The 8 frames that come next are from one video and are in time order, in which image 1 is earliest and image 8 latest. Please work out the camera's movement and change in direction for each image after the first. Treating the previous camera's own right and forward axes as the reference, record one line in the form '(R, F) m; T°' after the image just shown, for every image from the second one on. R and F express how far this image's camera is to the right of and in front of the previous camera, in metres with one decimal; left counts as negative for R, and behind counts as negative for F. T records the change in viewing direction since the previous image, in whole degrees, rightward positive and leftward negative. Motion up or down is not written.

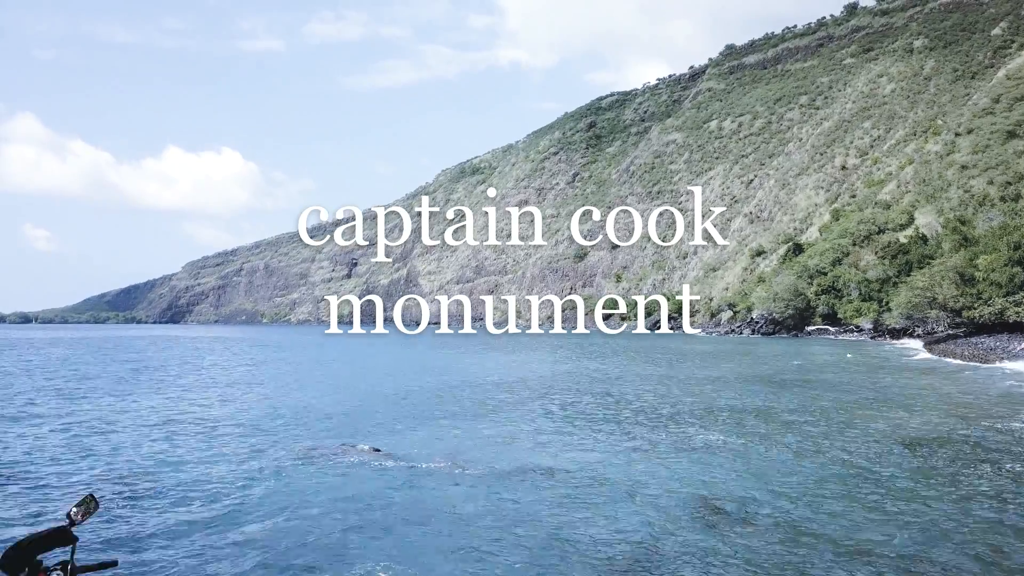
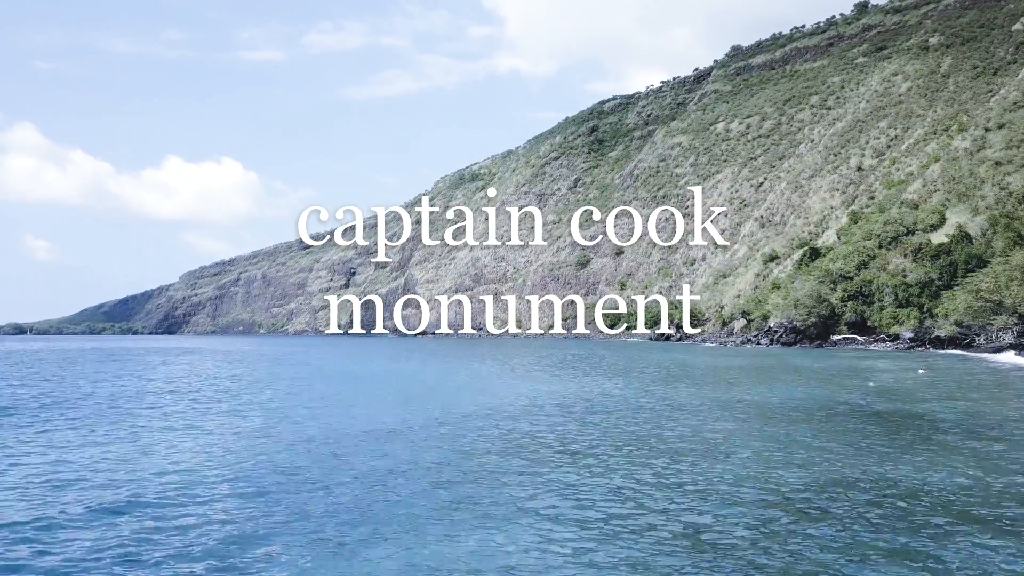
(+0.2, +4.6) m; 0°
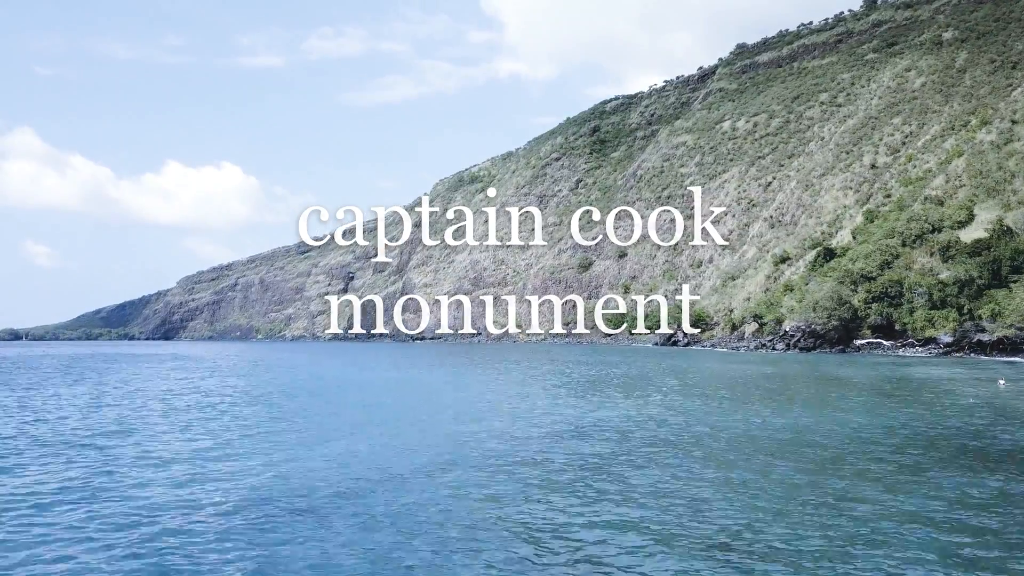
(+0.1, +3.6) m; 0°
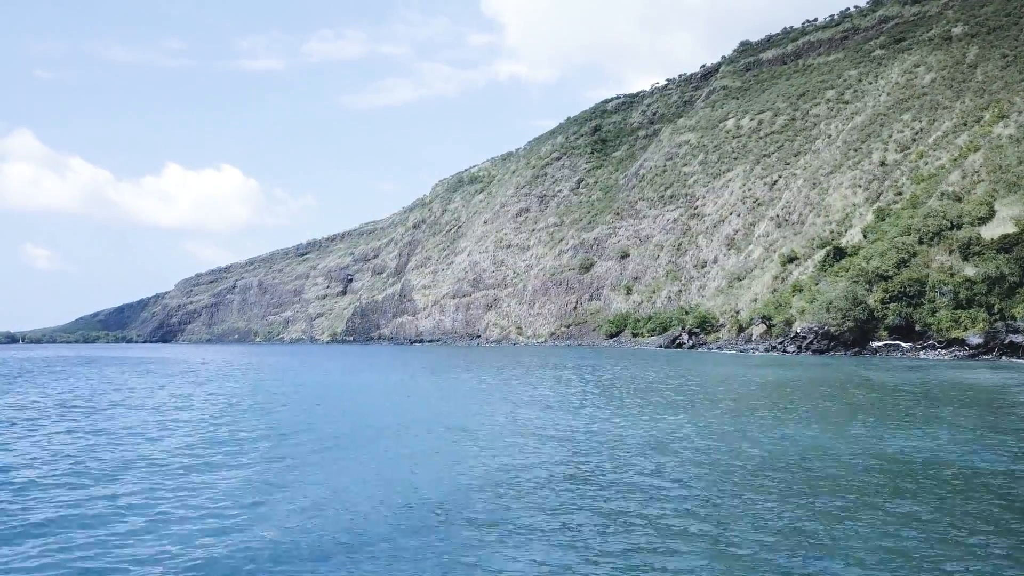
(+0.1, +2.3) m; 0°
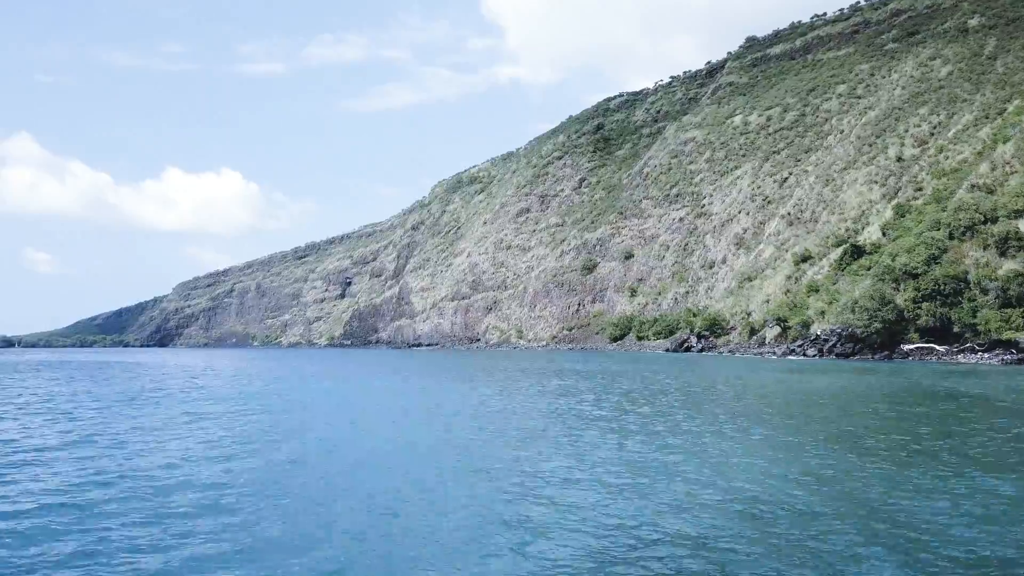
(+0.1, +3.7) m; 0°
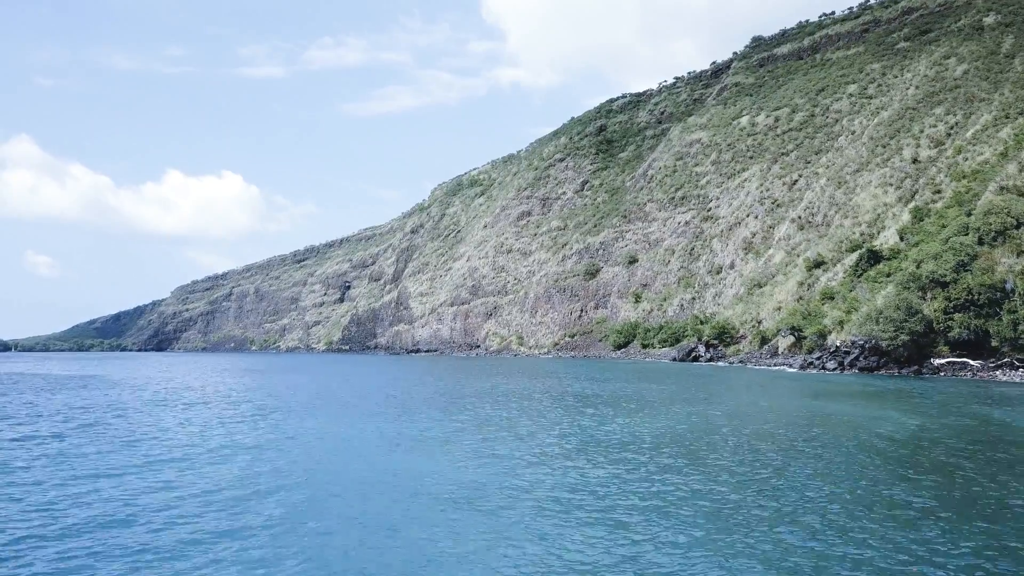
(+0.1, +3.0) m; 0°
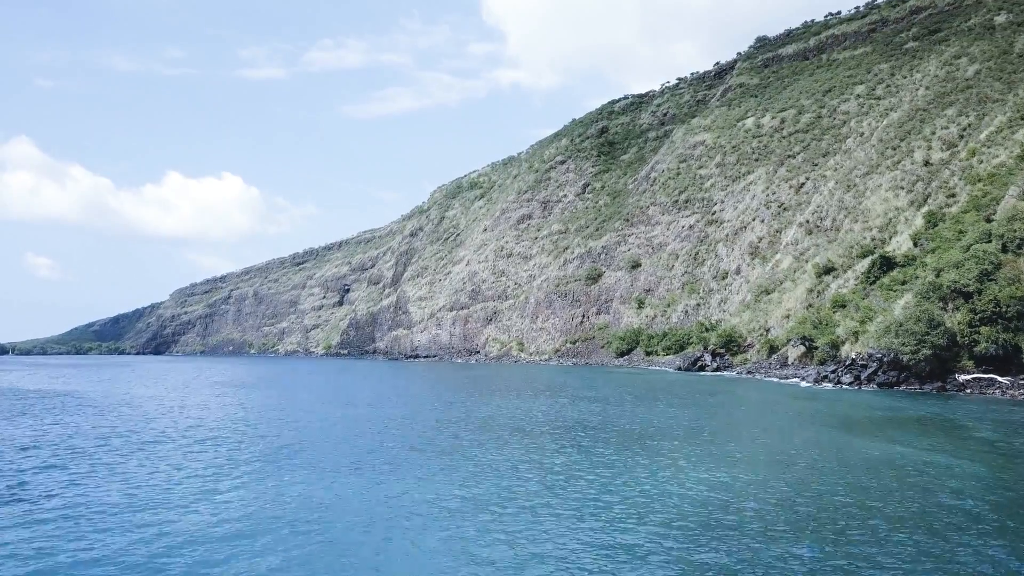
(+0.1, +2.2) m; 0°
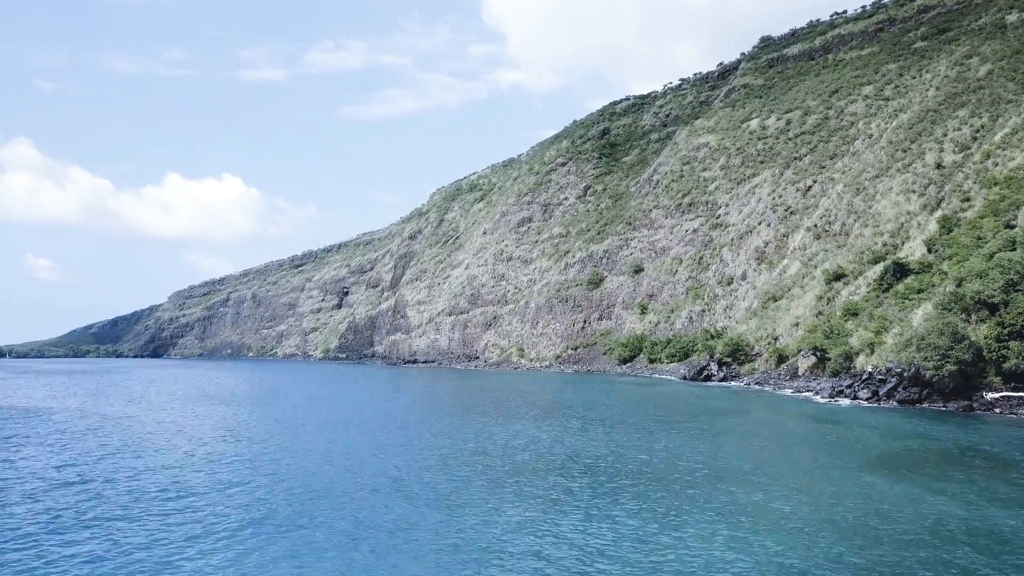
(+0.1, +2.2) m; 0°
